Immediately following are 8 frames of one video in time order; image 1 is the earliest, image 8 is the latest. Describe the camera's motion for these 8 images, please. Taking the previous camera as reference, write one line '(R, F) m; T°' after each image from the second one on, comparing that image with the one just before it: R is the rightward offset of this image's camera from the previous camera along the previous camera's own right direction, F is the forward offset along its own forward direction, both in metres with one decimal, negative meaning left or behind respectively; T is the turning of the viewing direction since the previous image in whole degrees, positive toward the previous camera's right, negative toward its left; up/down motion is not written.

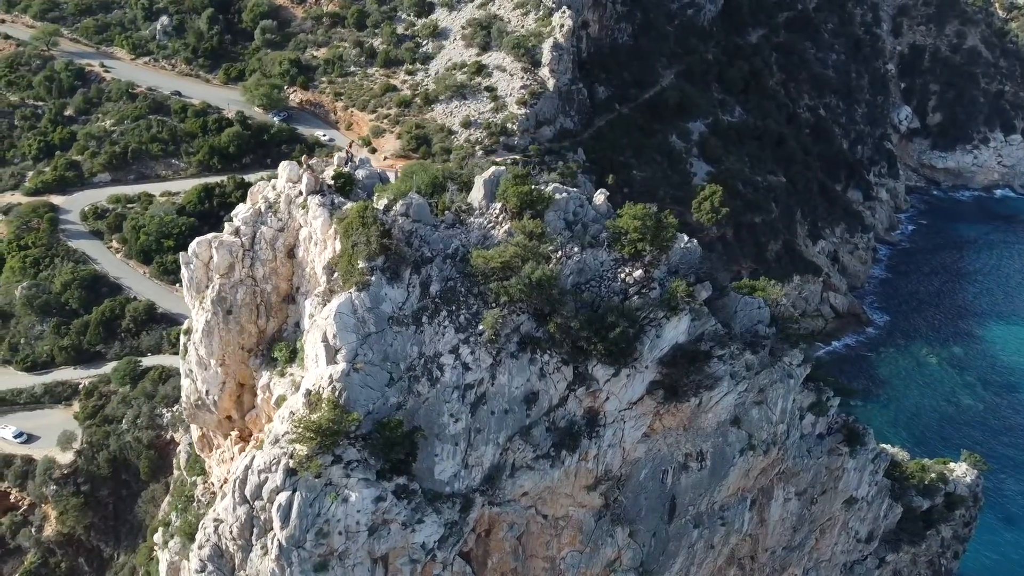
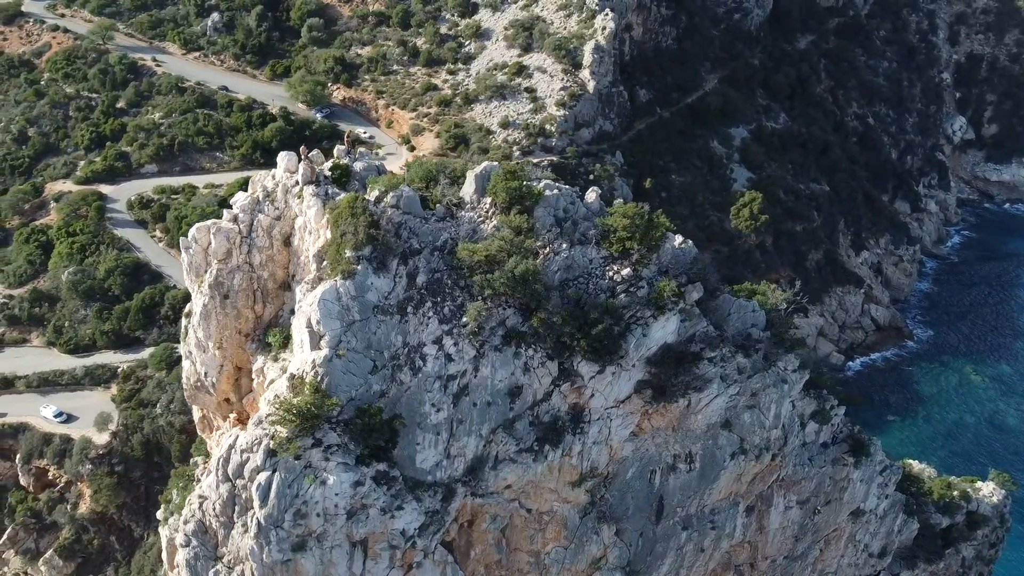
(+2.2, -0.3) m; -3°
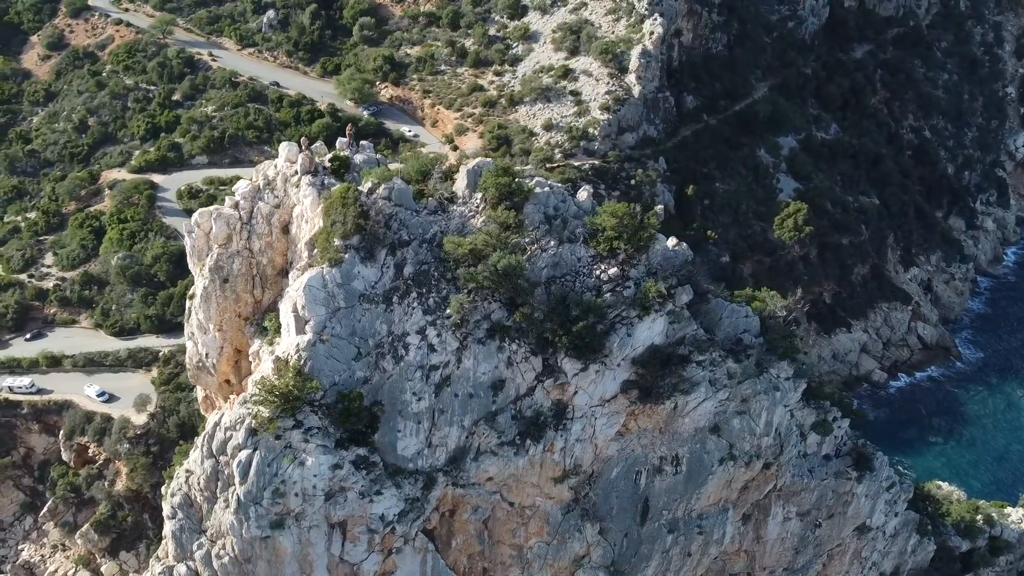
(+2.4, -0.3) m; -3°
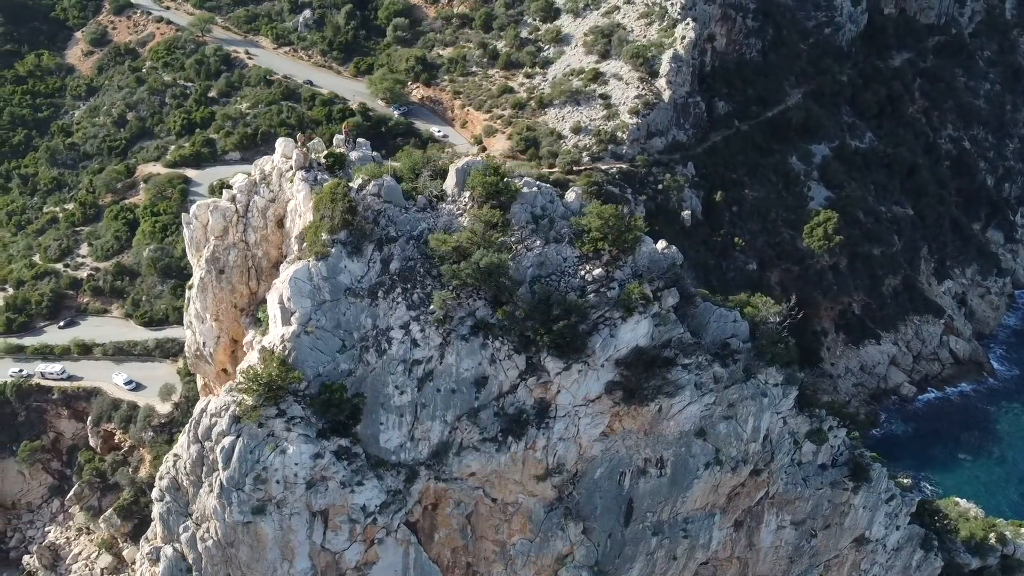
(+1.9, -0.3) m; -2°
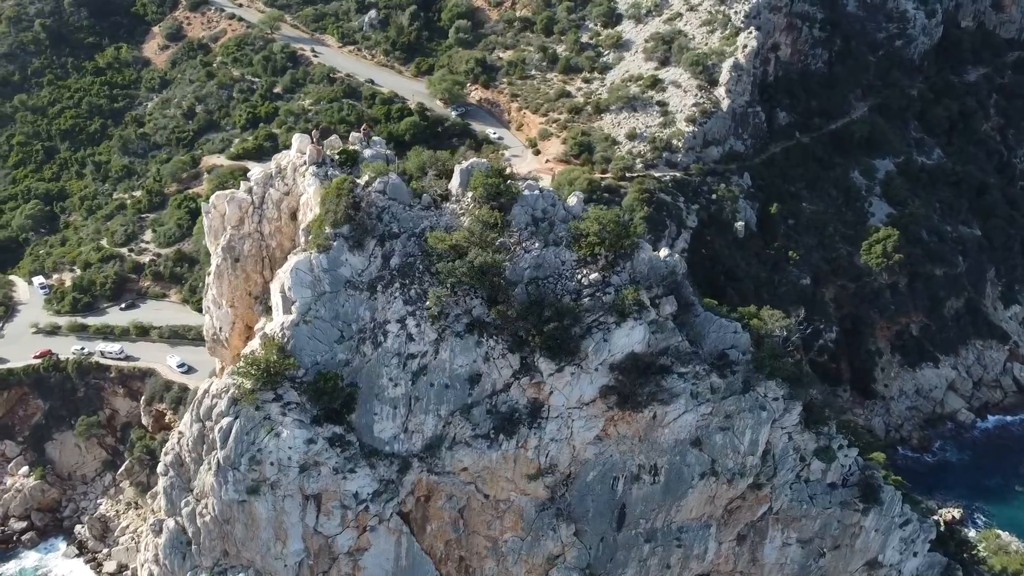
(+2.5, -0.5) m; -4°
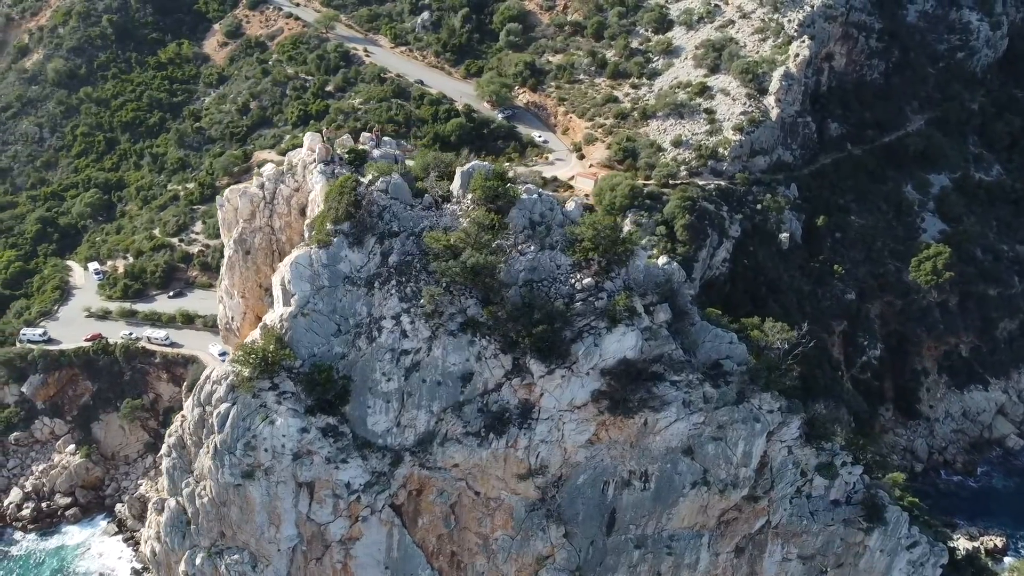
(+2.3, -0.5) m; -4°
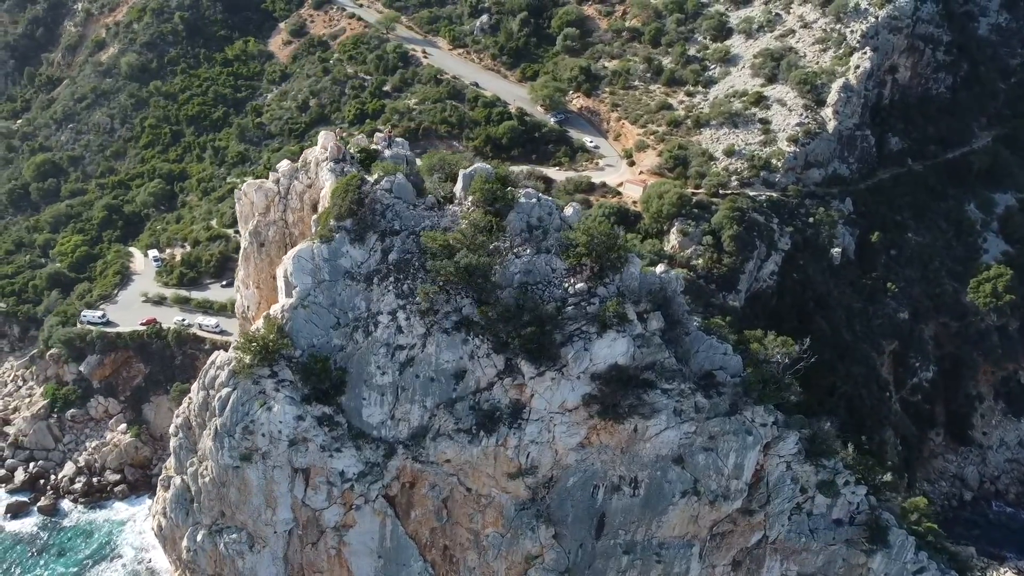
(+2.6, -0.5) m; -4°
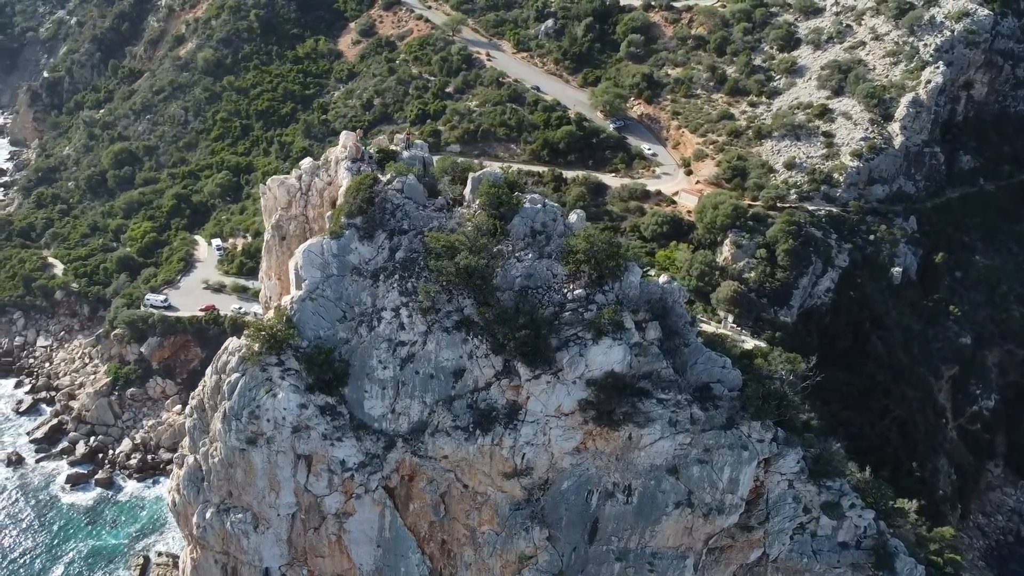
(+2.6, -0.5) m; -4°
